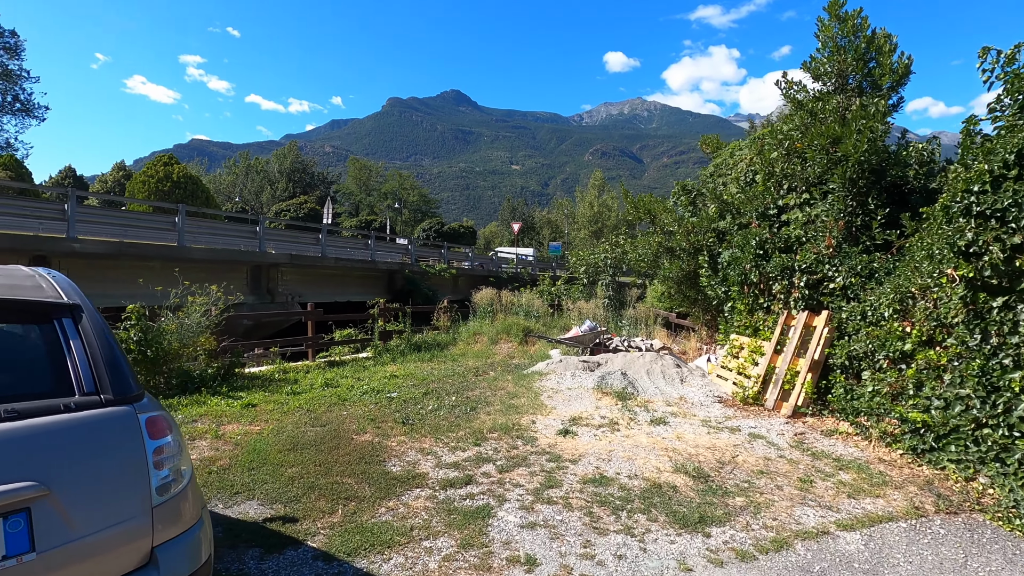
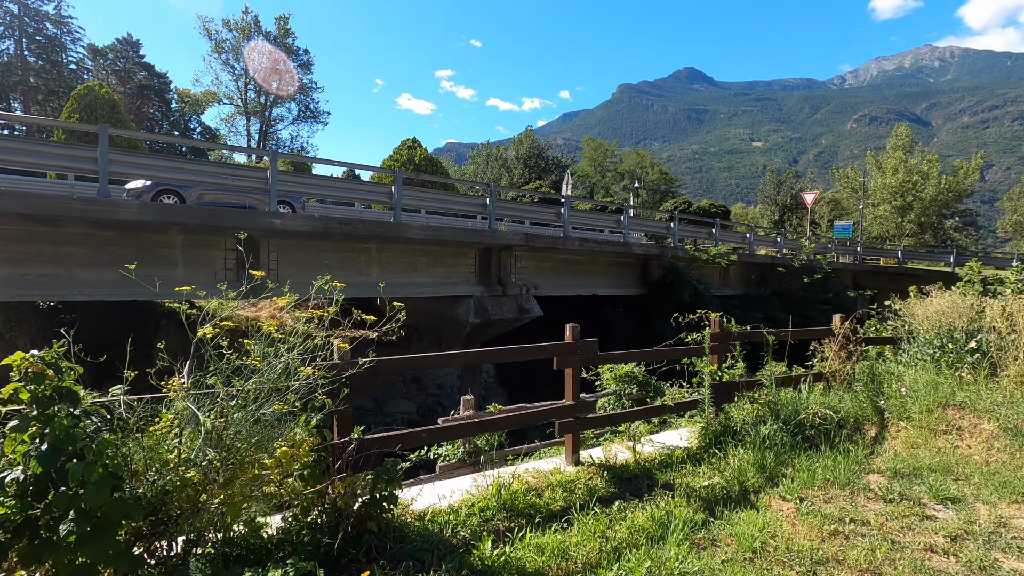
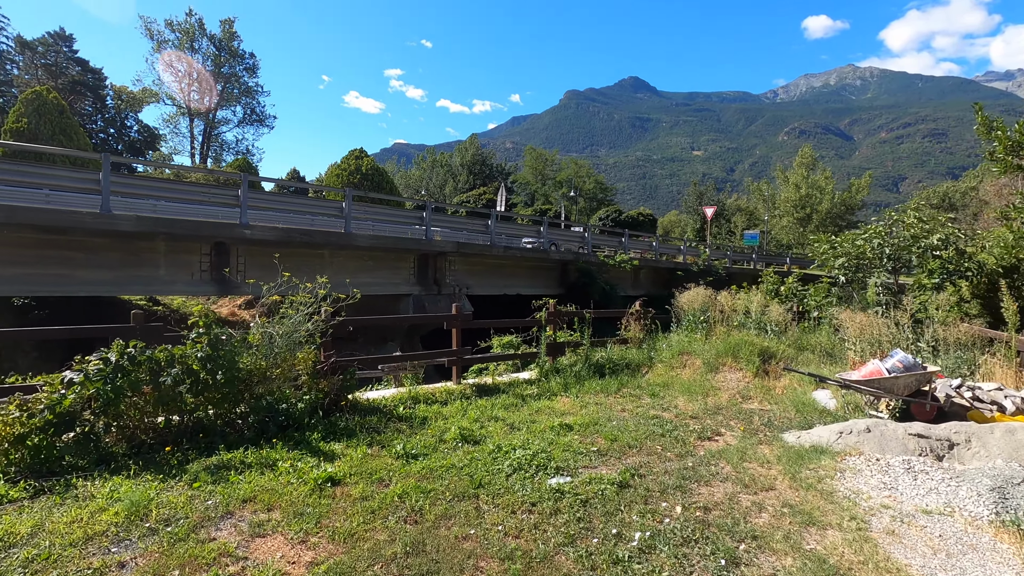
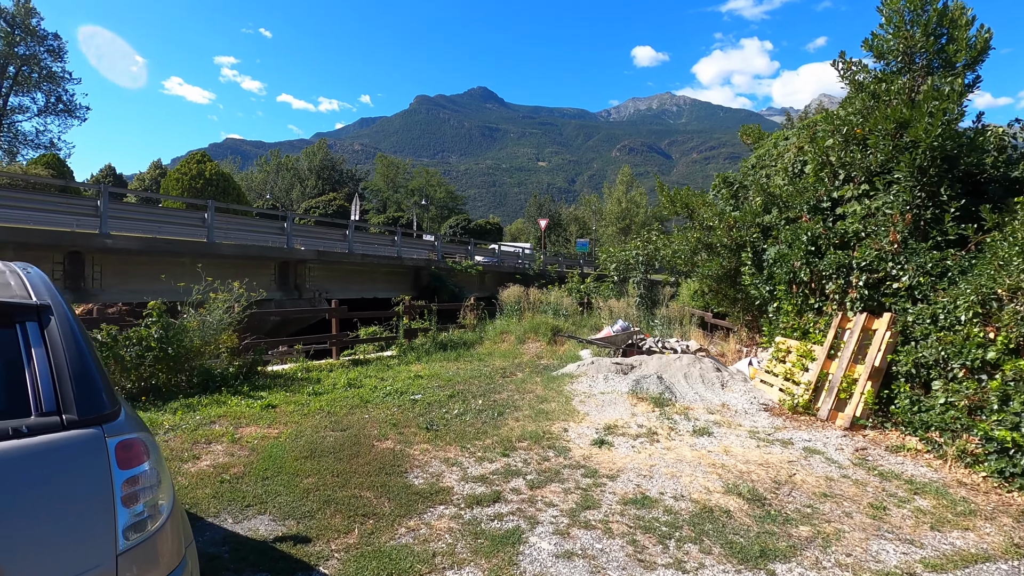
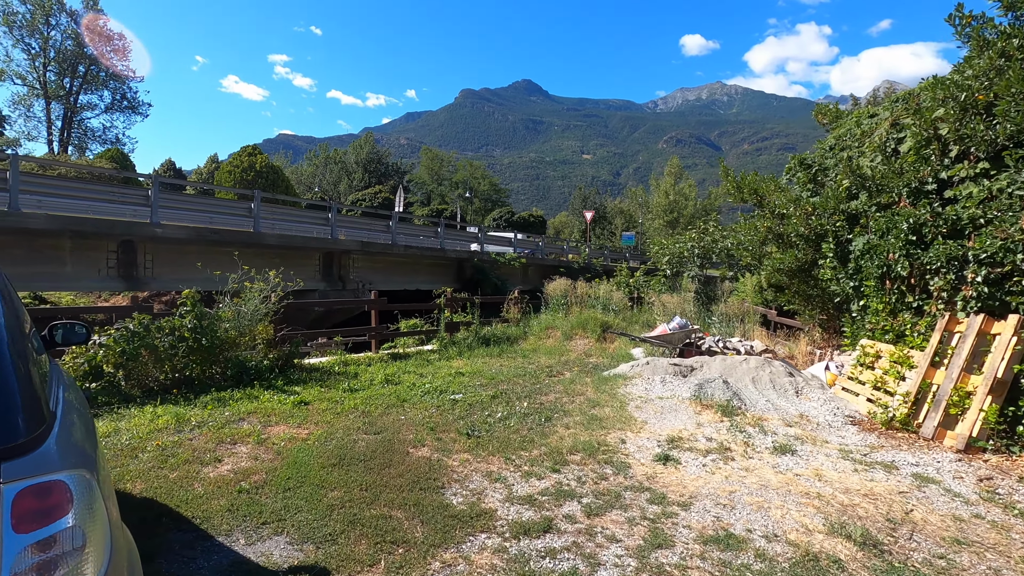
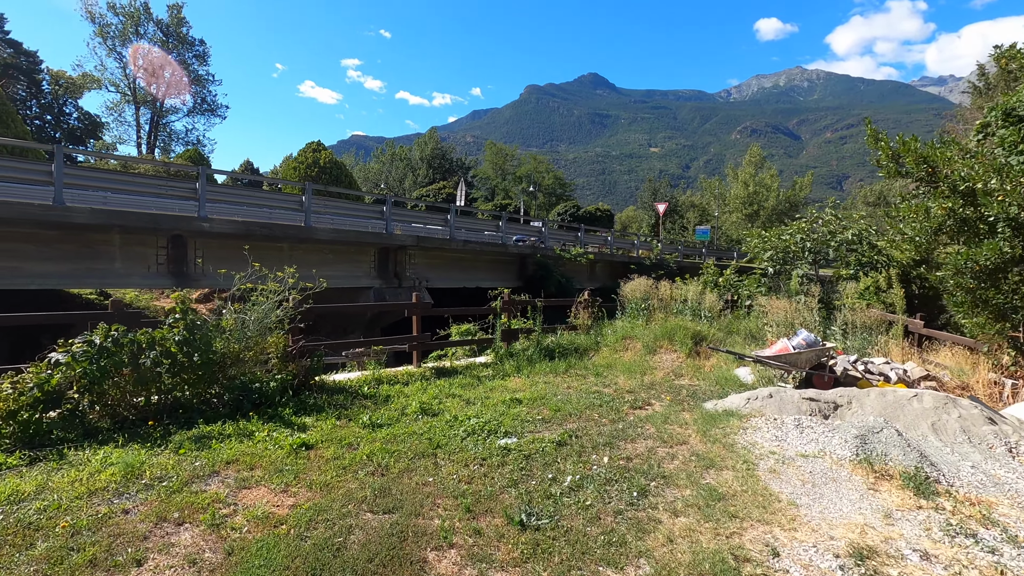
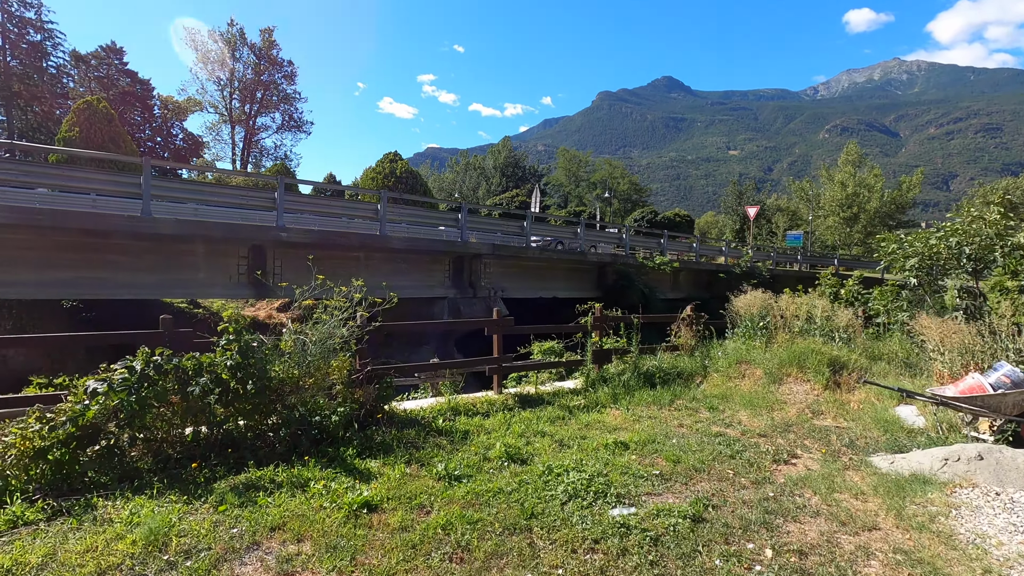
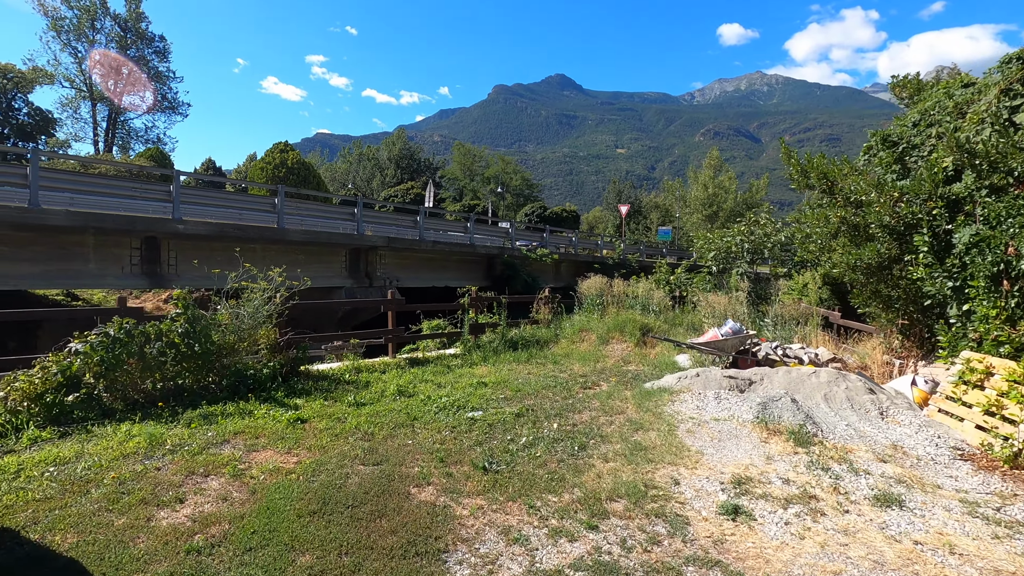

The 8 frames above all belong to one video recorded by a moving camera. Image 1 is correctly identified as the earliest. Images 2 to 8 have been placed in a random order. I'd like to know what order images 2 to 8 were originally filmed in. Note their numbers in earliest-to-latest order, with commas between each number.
4, 5, 8, 6, 3, 7, 2
